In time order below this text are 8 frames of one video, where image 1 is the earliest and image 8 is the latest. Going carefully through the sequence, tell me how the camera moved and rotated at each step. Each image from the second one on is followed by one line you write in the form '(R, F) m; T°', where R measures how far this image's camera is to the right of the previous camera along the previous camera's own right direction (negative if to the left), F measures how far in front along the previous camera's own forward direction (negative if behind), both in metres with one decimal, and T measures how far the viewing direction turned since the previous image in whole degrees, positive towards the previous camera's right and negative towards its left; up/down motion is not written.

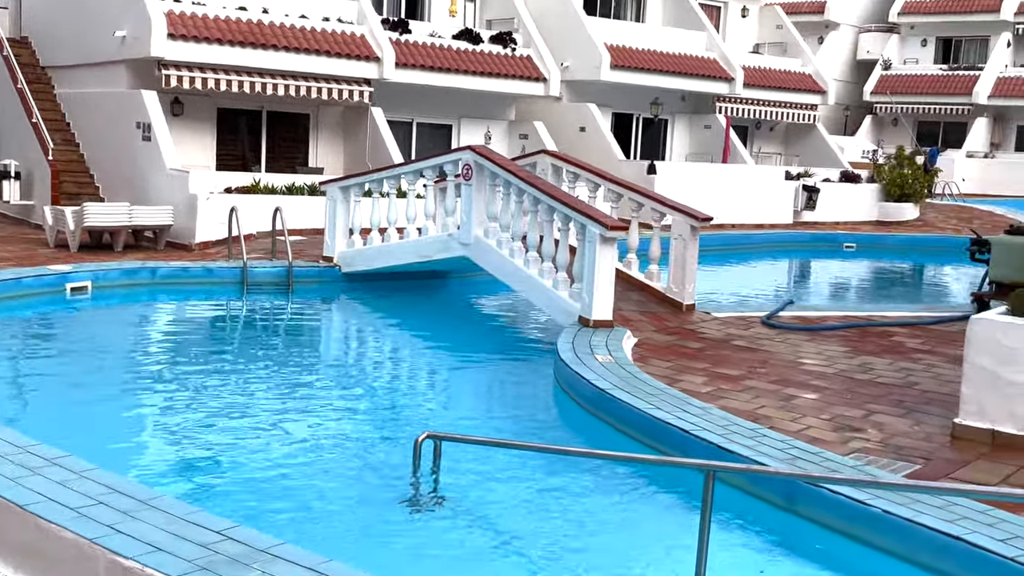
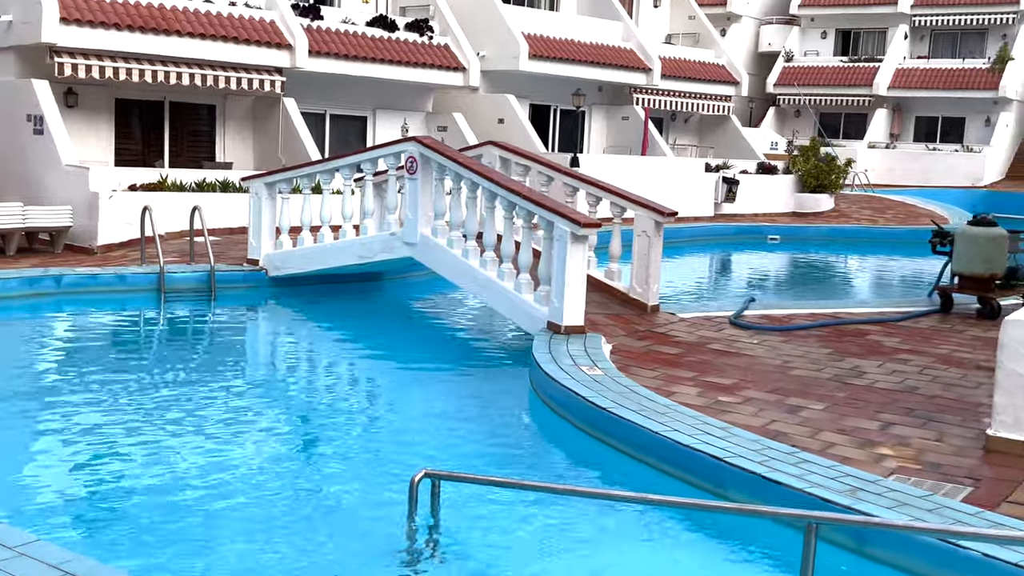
(-0.5, +0.9) m; +6°
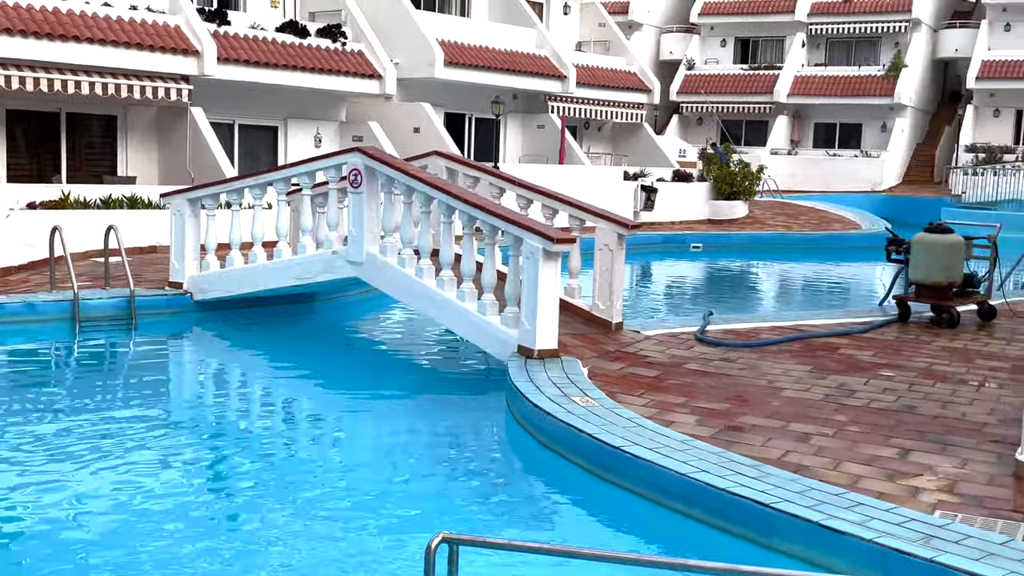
(-0.5, +0.7) m; +6°
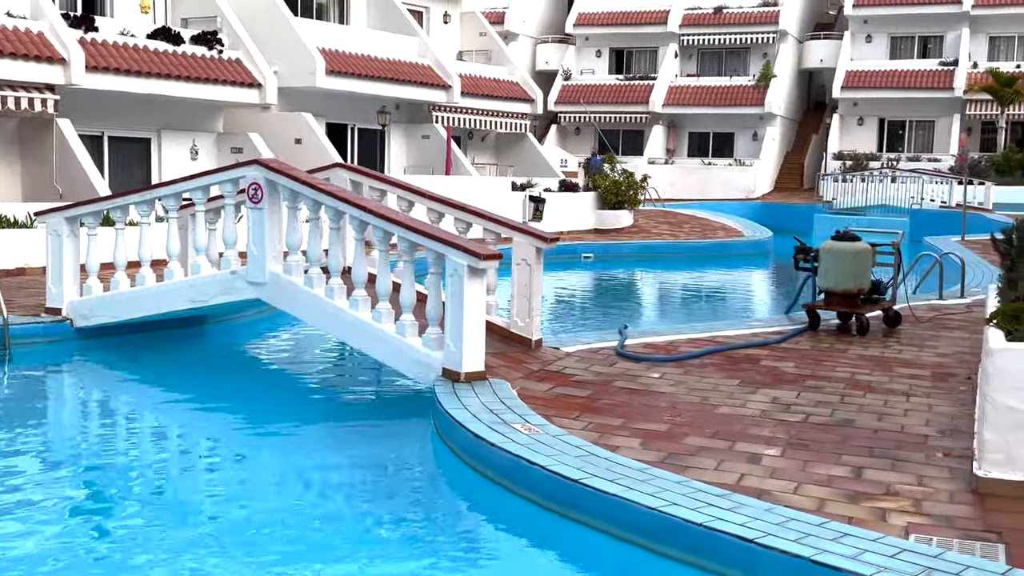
(-0.3, +0.5) m; +7°
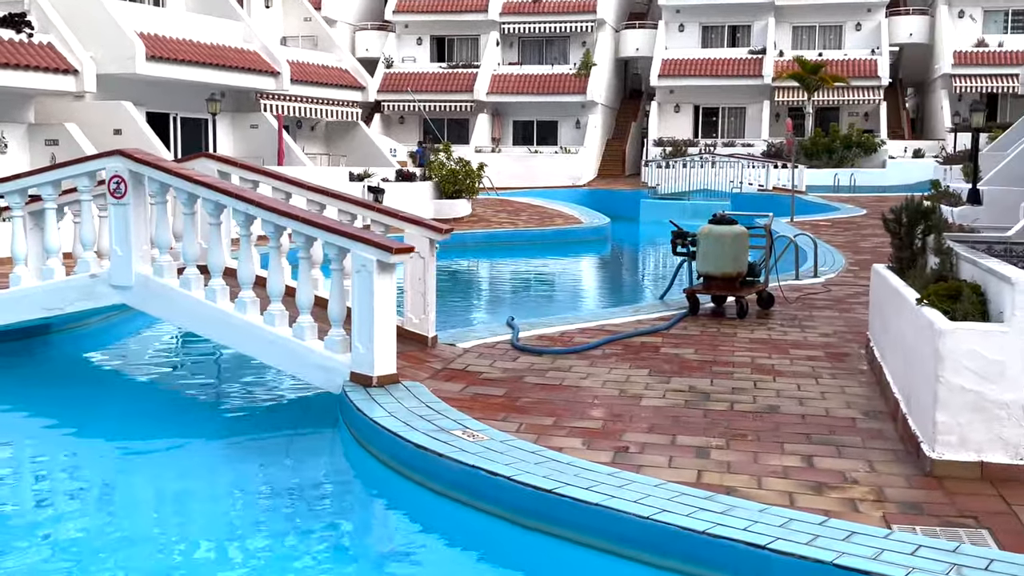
(-0.6, +0.5) m; +10°
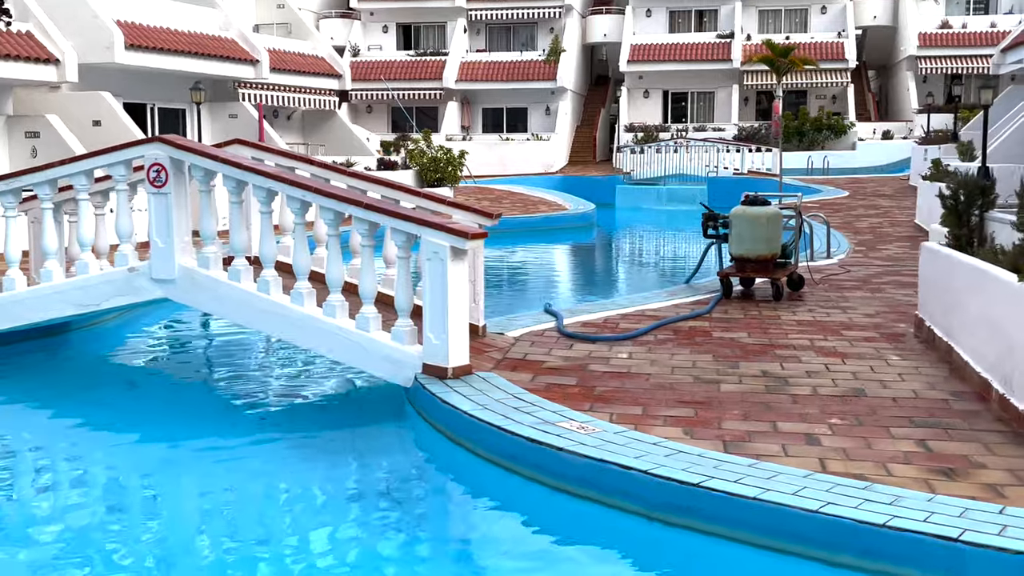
(-0.8, +0.3) m; +2°
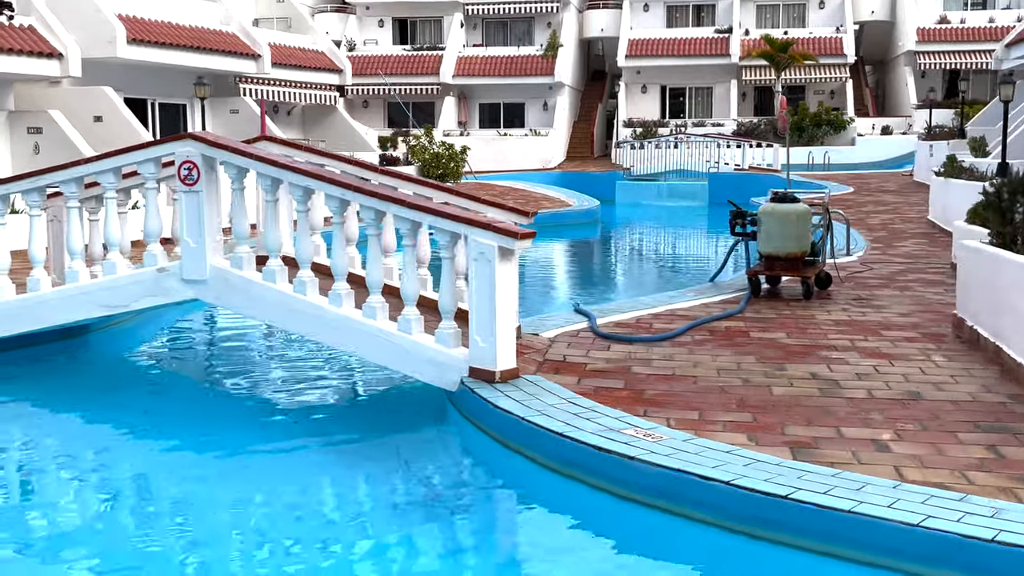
(-0.4, +0.2) m; +1°
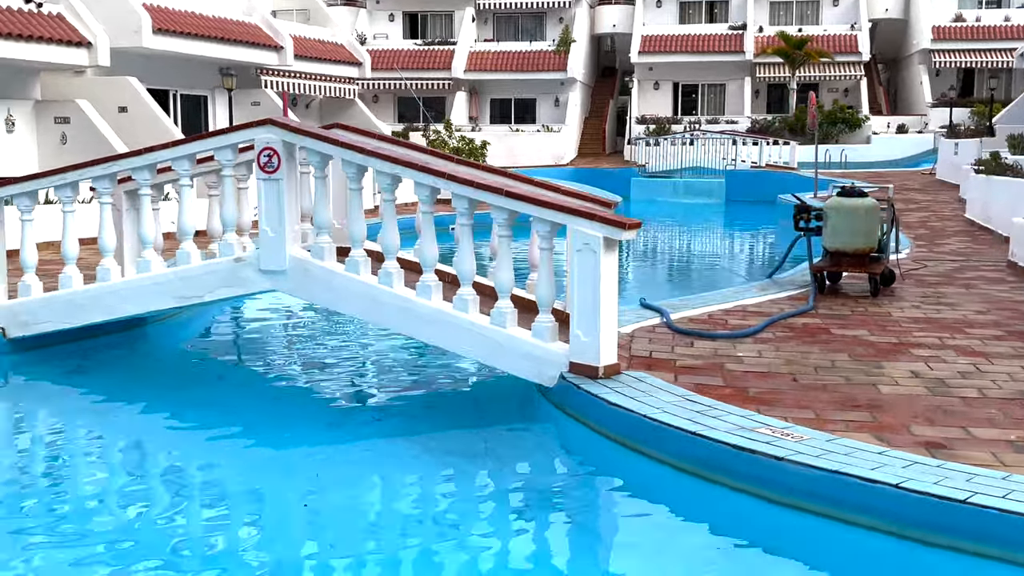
(-0.6, +0.3) m; 0°
